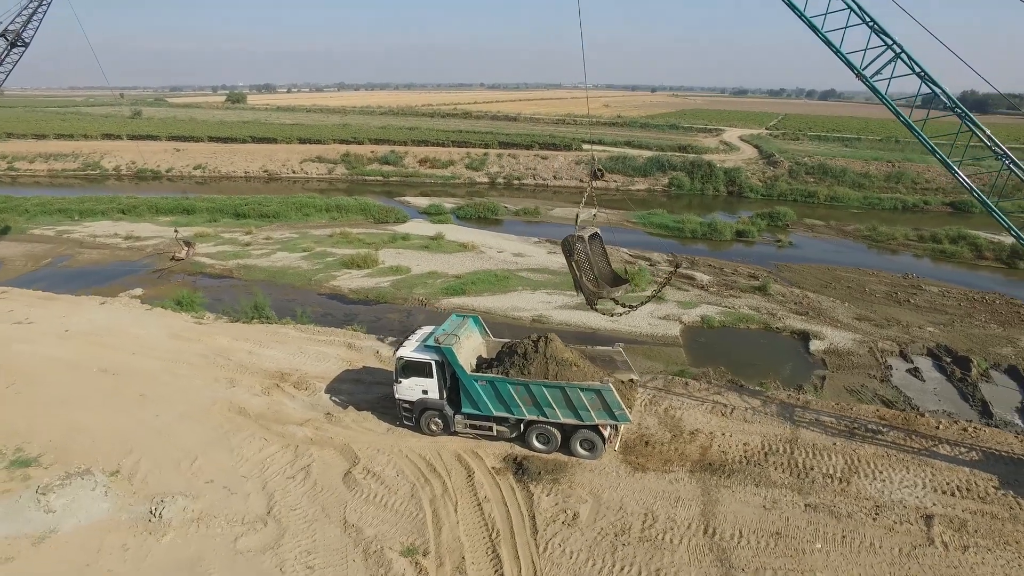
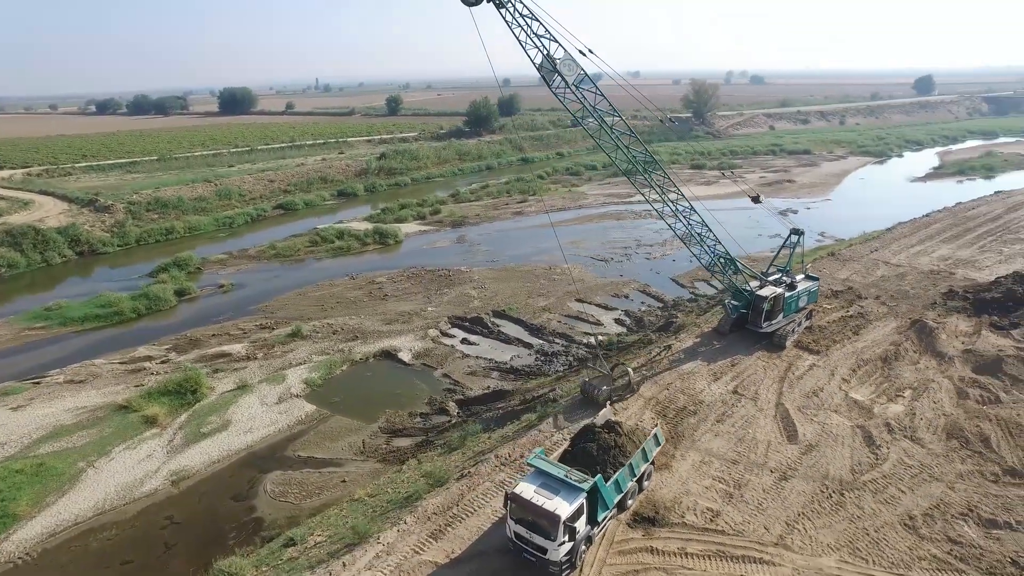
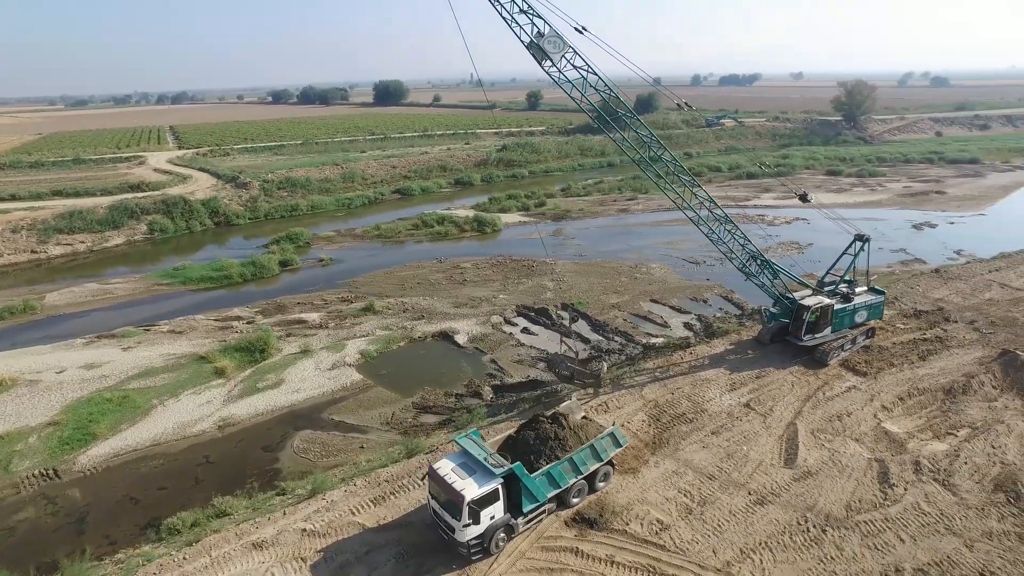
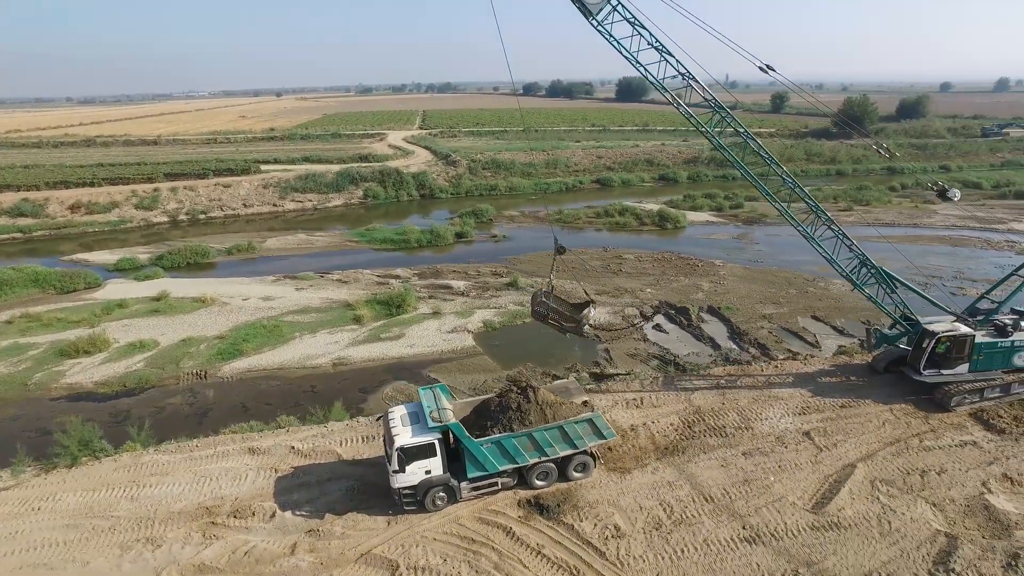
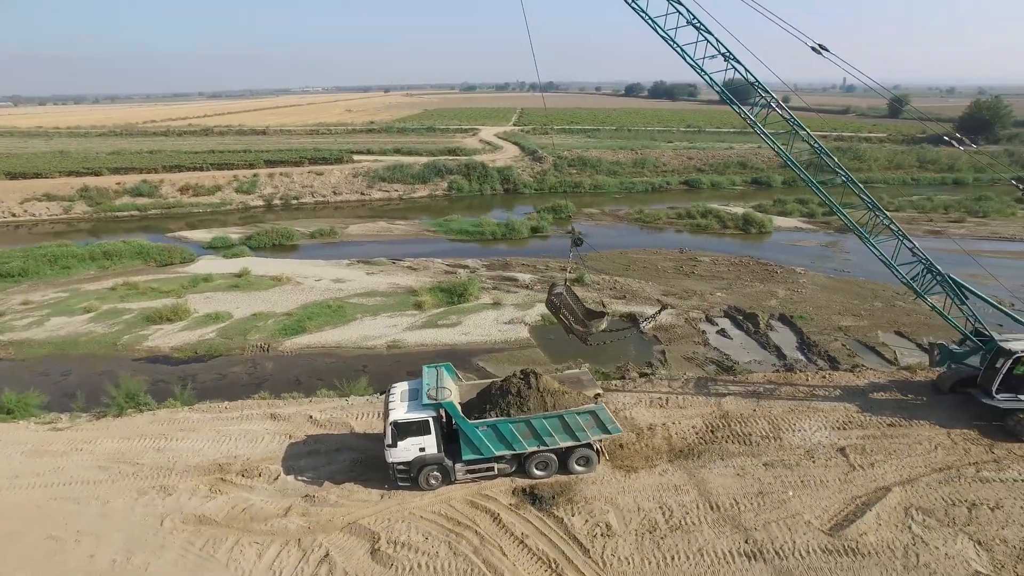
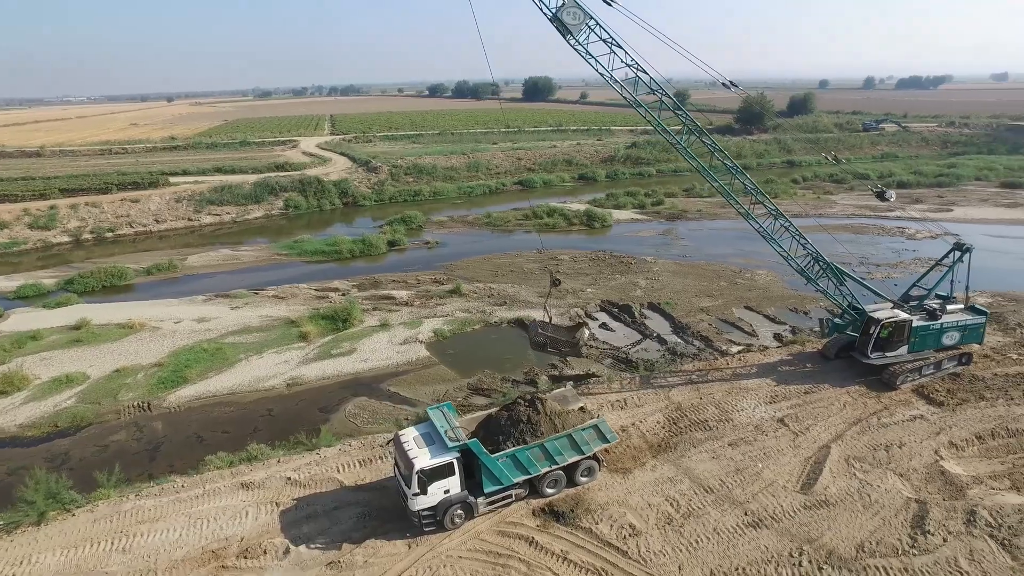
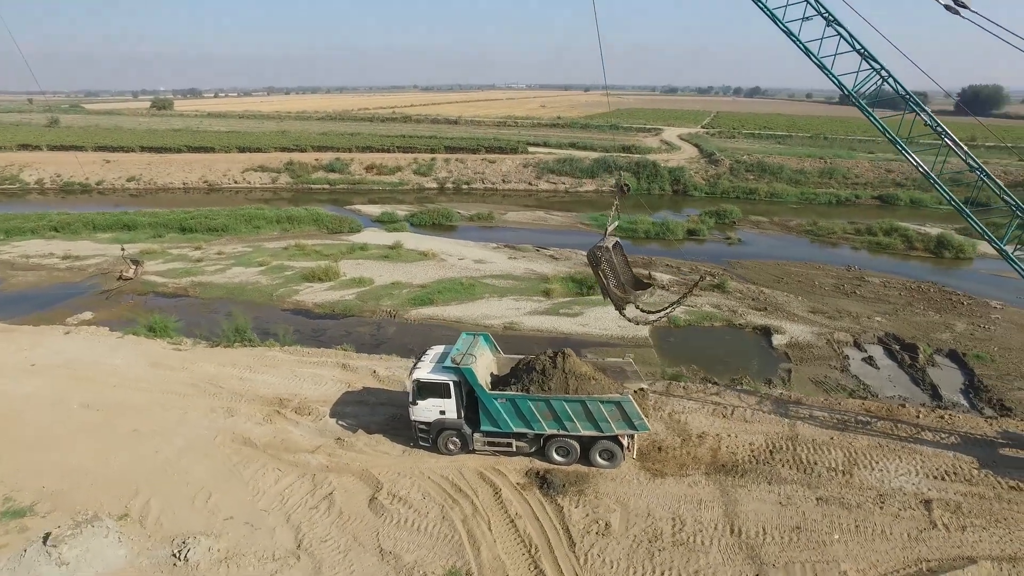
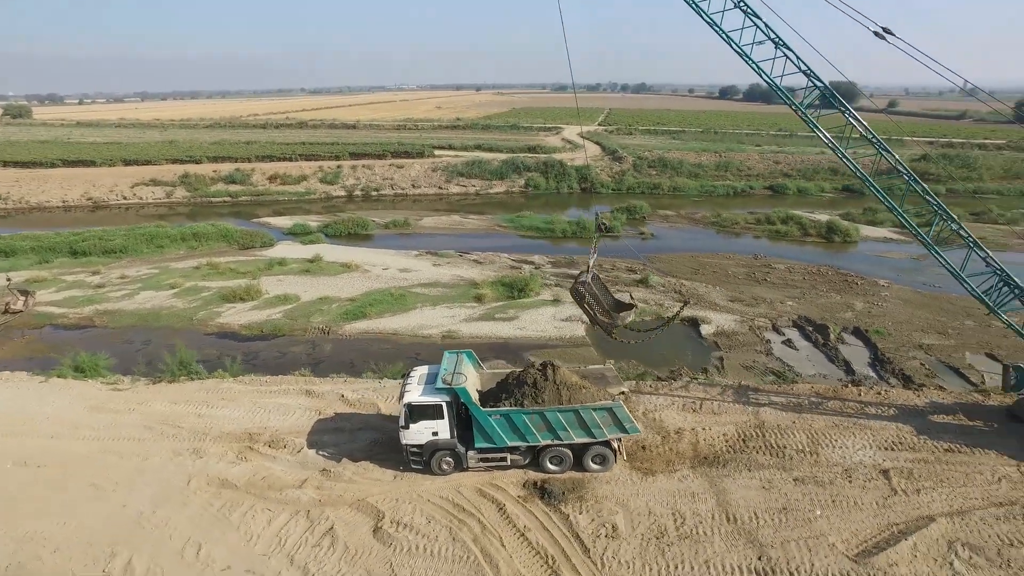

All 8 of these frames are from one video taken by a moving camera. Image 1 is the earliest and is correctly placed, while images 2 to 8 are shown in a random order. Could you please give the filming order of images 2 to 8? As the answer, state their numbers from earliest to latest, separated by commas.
7, 8, 5, 4, 6, 3, 2
